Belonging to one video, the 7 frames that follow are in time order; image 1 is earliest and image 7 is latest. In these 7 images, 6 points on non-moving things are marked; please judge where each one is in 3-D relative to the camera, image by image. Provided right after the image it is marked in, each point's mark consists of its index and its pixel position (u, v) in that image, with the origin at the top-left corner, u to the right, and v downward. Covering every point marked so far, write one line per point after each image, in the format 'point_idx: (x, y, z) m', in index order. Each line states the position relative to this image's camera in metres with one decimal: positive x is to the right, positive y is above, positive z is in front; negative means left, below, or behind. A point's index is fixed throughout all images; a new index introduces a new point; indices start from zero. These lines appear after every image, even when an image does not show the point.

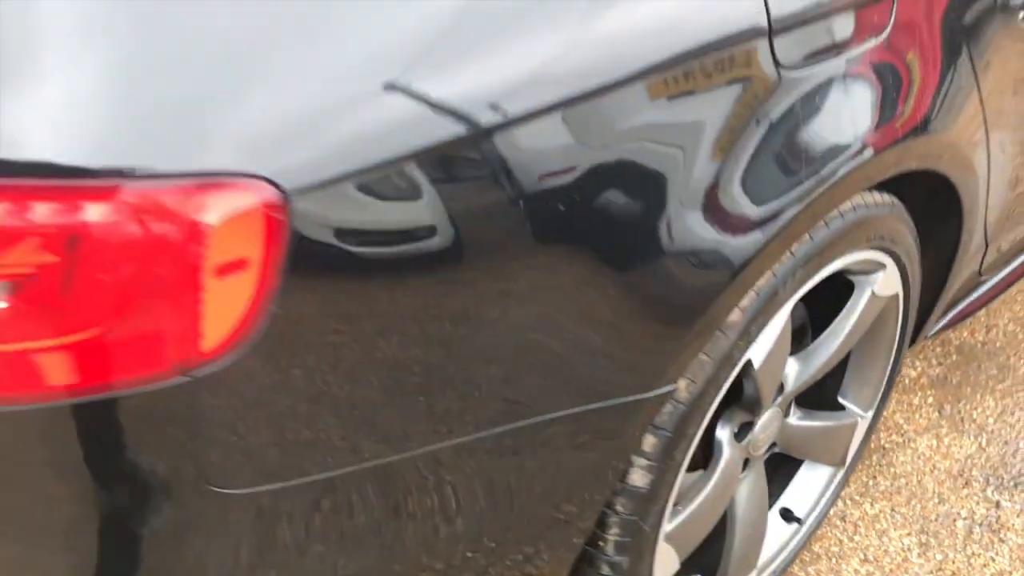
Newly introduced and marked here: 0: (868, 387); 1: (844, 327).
0: (+0.5, -0.1, +1.4) m
1: (+0.4, 0.0, +1.3) m
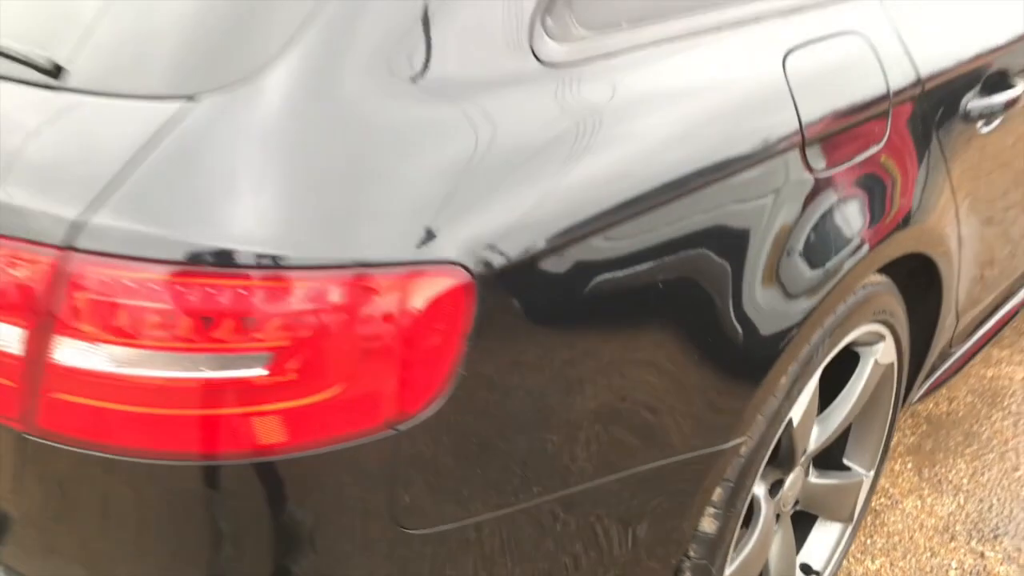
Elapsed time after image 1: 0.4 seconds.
0: (+0.6, -0.3, +1.6) m
1: (+0.5, -0.1, +1.5) m
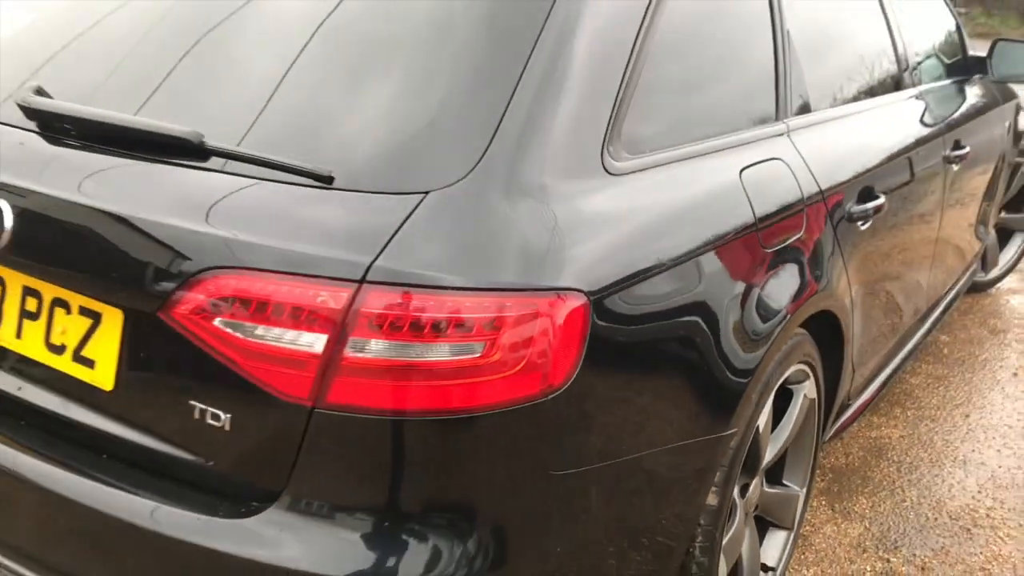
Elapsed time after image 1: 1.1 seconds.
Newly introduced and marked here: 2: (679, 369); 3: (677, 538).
0: (+0.6, -0.4, +2.1) m
1: (+0.5, -0.3, +2.0) m
2: (+0.2, -0.1, +1.5) m
3: (+0.3, -0.4, +1.6) m
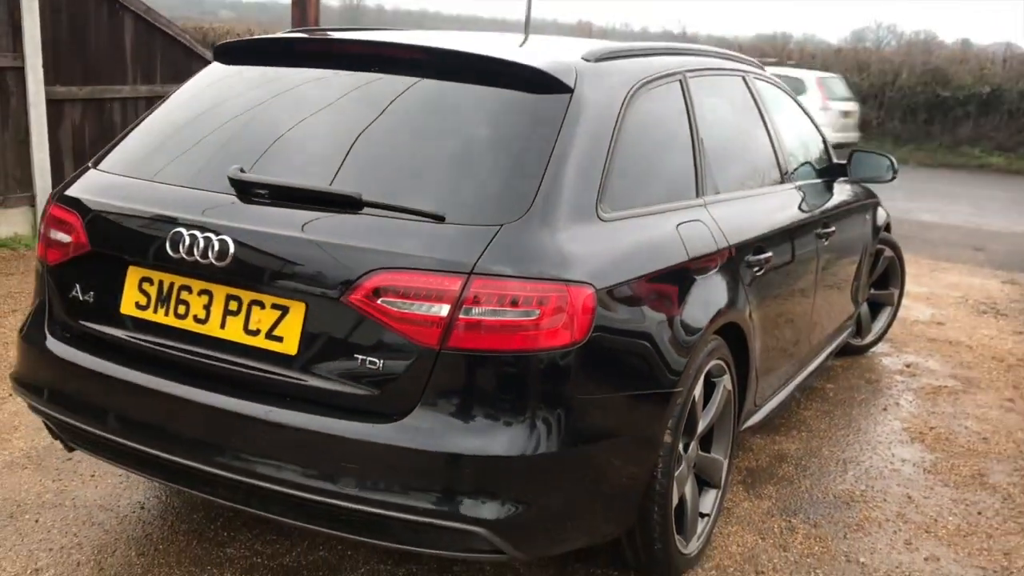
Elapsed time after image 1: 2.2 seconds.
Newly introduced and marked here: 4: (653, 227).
0: (+0.6, -0.5, +2.9) m
1: (+0.6, -0.3, +2.8) m
2: (+0.3, -0.1, +2.3) m
3: (+0.3, -0.4, +2.4) m
4: (+0.3, +0.1, +2.5) m
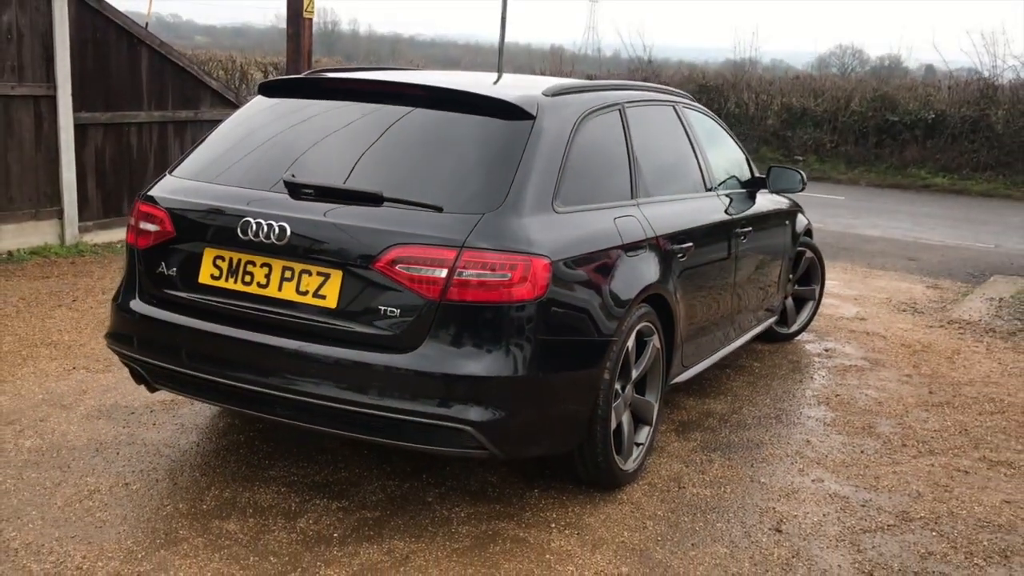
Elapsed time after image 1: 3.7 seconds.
0: (+0.5, -0.4, +3.8) m
1: (+0.5, -0.3, +3.6) m
2: (+0.2, -0.1, +3.2) m
3: (+0.2, -0.3, +3.2) m
4: (+0.3, +0.2, +3.4) m
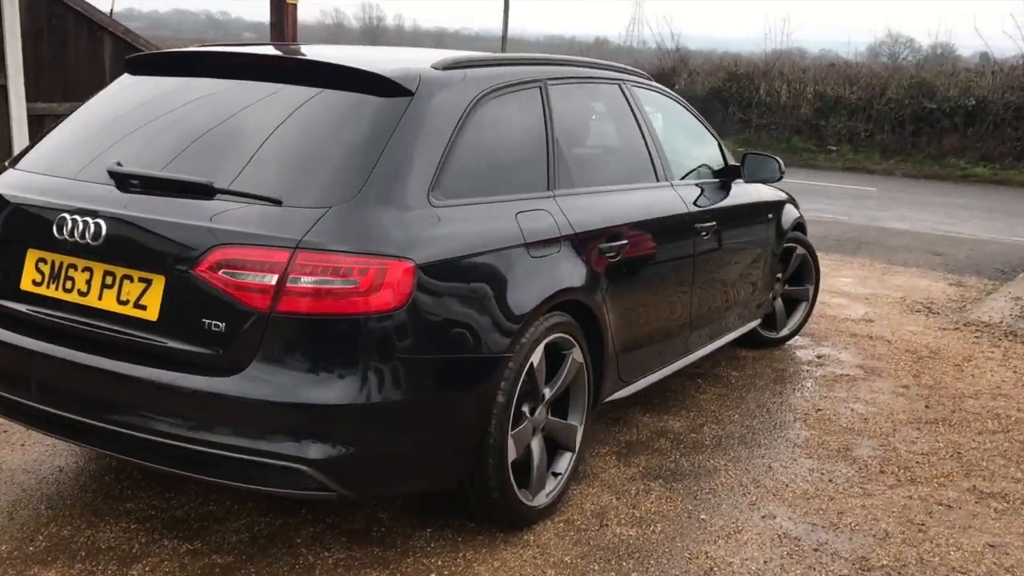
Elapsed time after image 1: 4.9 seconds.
0: (+0.2, -0.4, +3.3) m
1: (+0.2, -0.3, +3.1) m
2: (-0.1, -0.1, +2.7) m
3: (-0.1, -0.4, +2.7) m
4: (-0.1, +0.2, +2.9) m
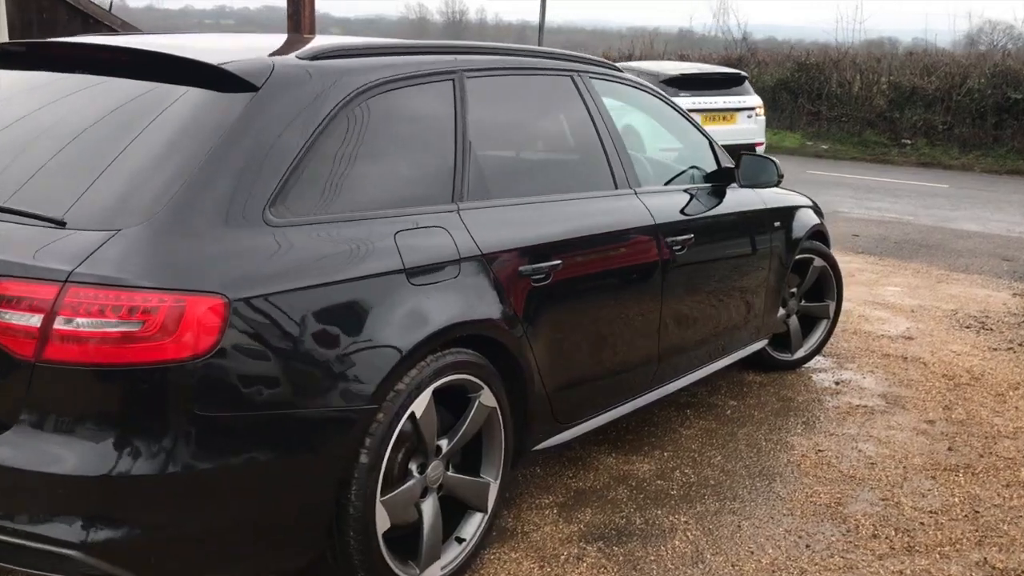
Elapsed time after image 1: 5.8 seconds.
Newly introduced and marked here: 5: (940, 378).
0: (-0.1, -0.5, +2.8) m
1: (-0.1, -0.3, +2.6) m
2: (-0.4, -0.2, +2.2) m
3: (-0.4, -0.4, +2.3) m
4: (-0.4, +0.1, +2.4) m
5: (+2.1, -0.4, +4.9) m
